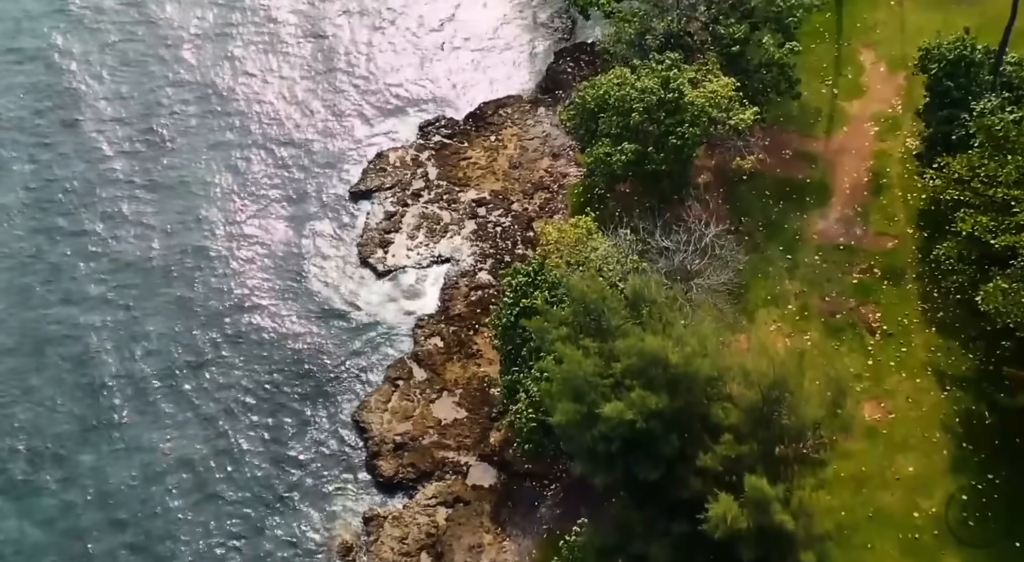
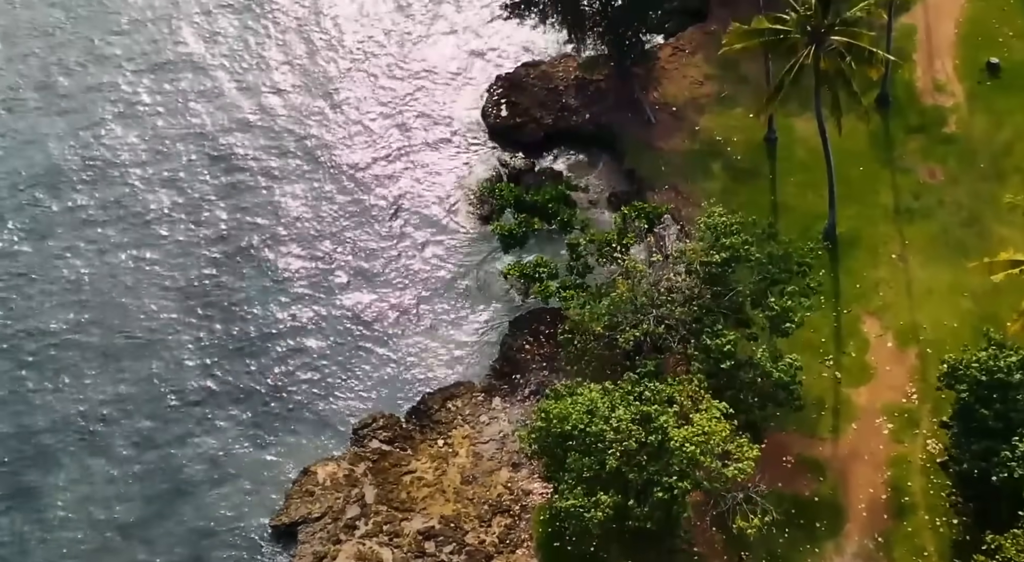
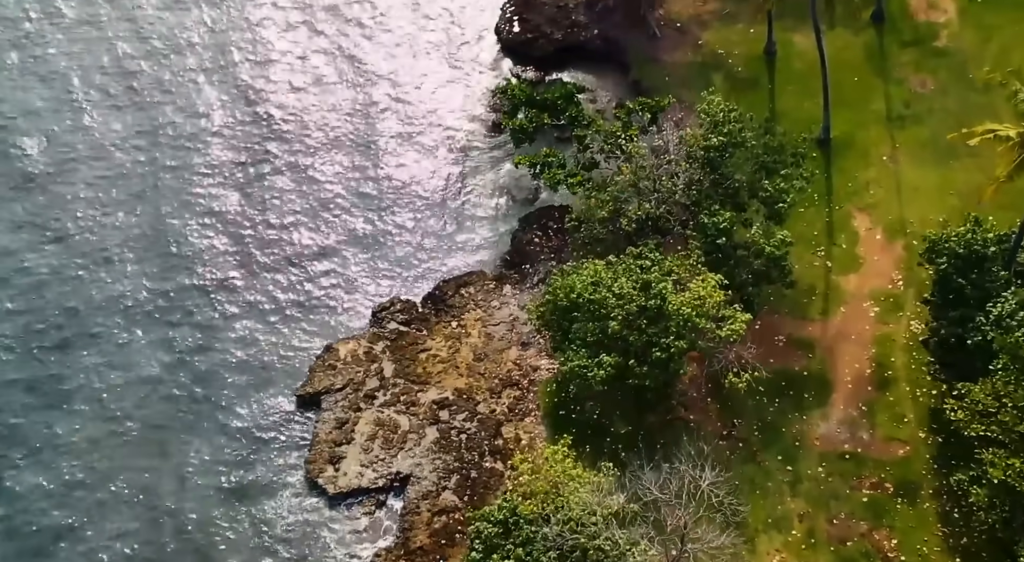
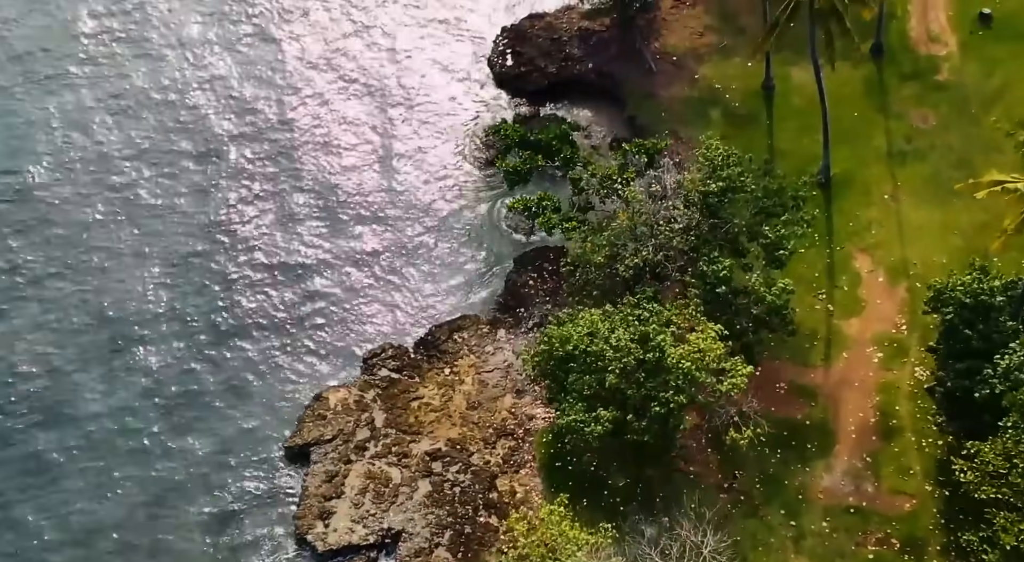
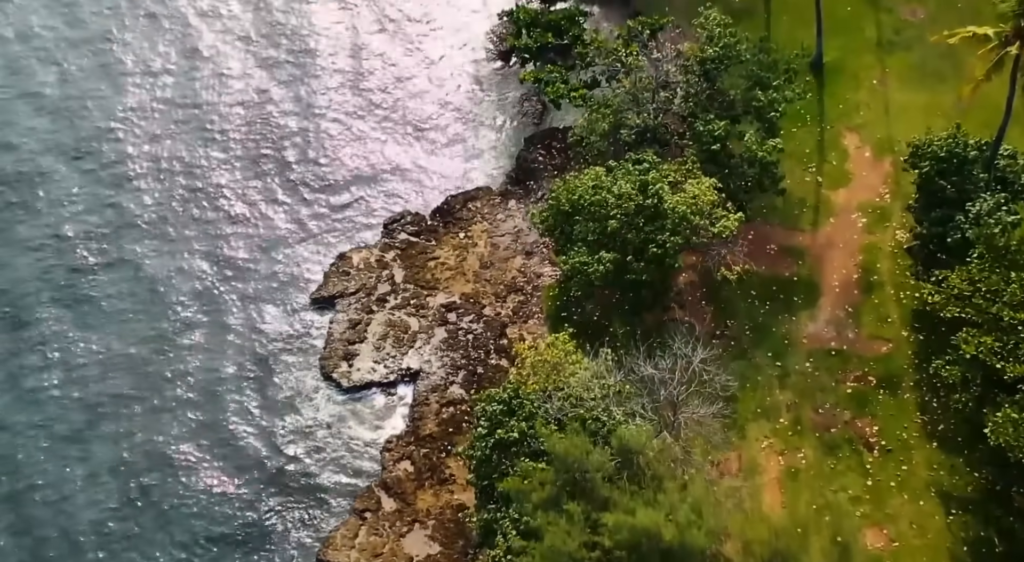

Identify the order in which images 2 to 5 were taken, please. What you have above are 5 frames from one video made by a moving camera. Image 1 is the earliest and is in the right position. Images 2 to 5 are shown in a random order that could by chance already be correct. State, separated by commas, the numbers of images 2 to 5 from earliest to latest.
5, 3, 4, 2
